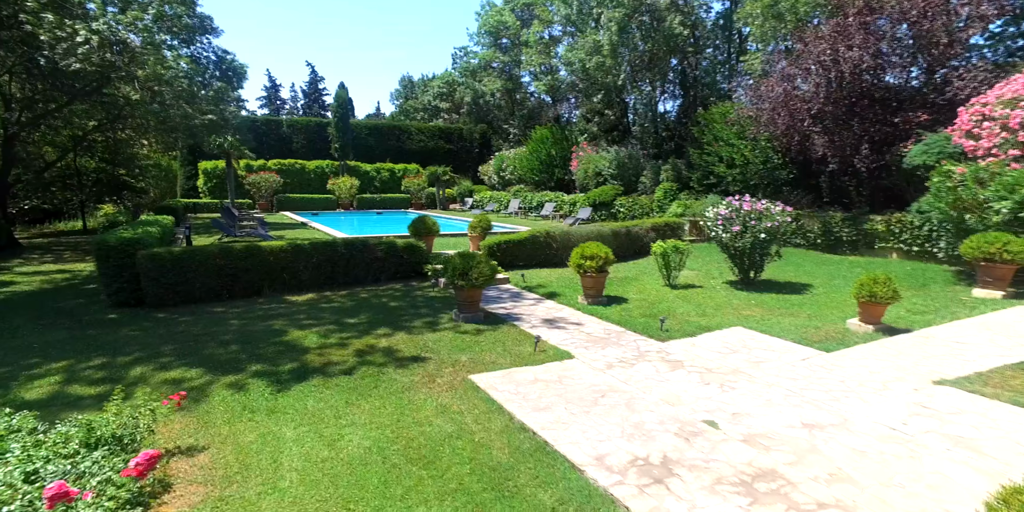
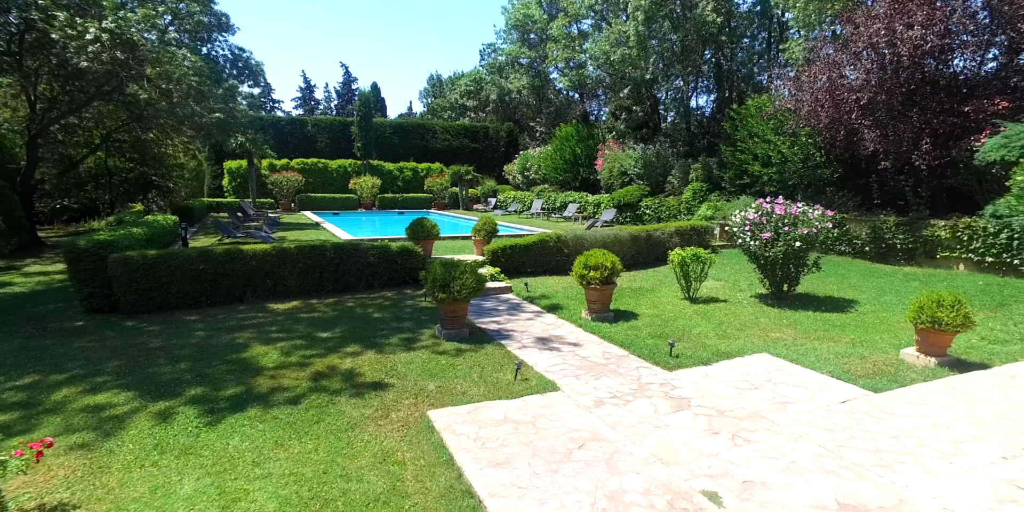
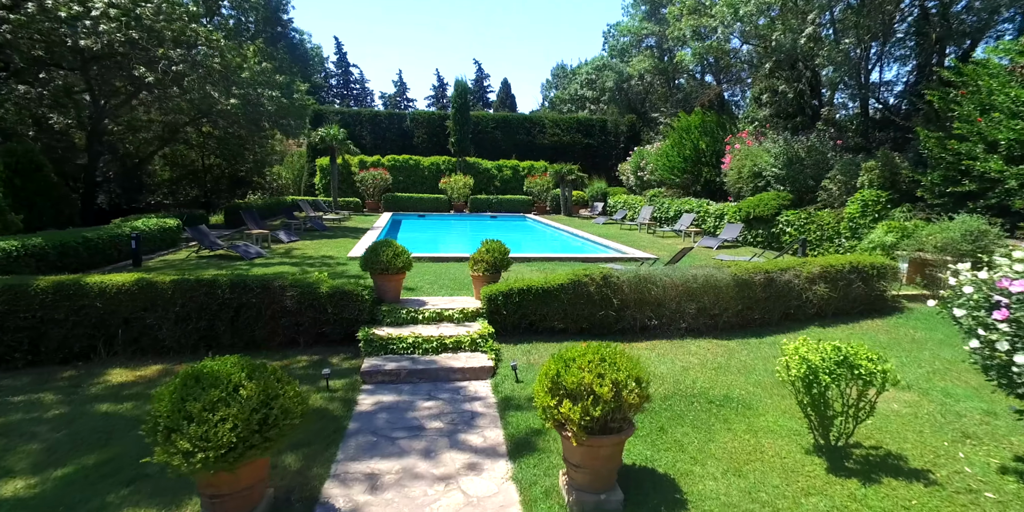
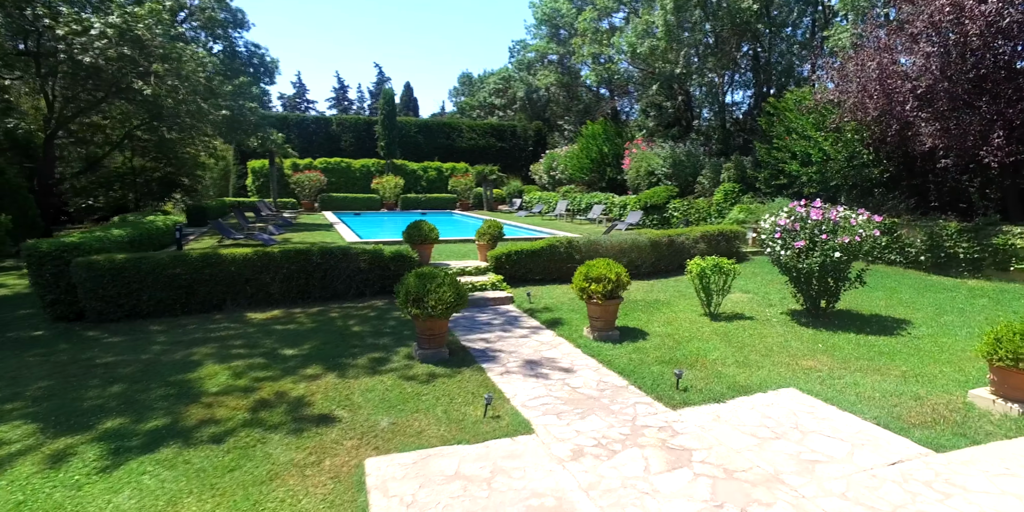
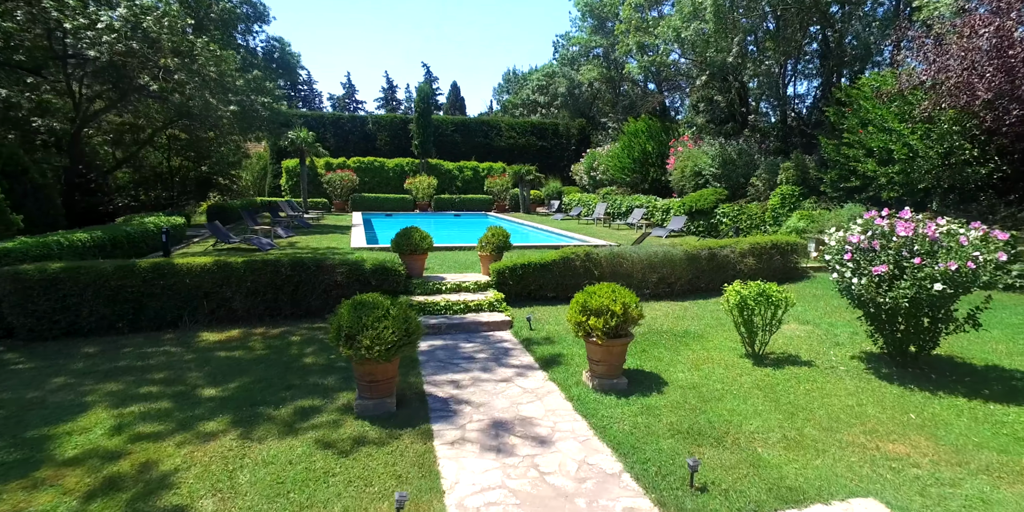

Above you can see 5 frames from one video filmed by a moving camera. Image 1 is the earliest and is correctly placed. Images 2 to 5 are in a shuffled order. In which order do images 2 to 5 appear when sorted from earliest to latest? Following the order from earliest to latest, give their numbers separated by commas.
2, 4, 5, 3
